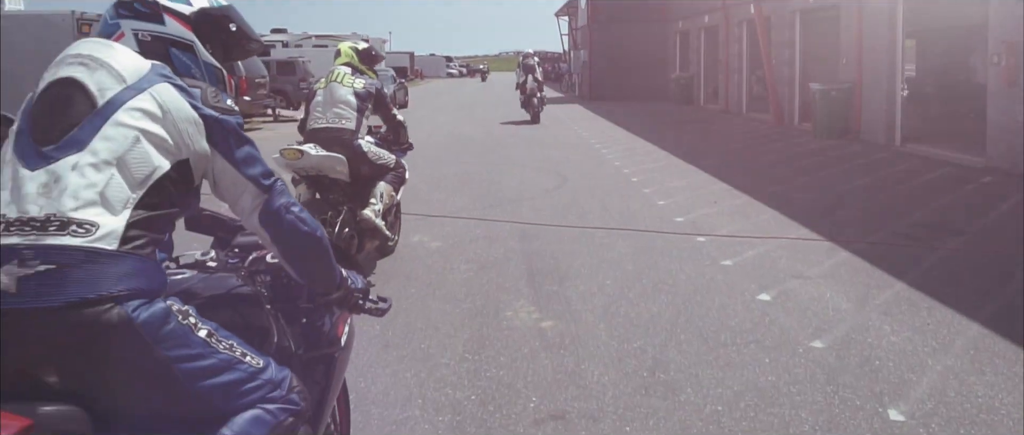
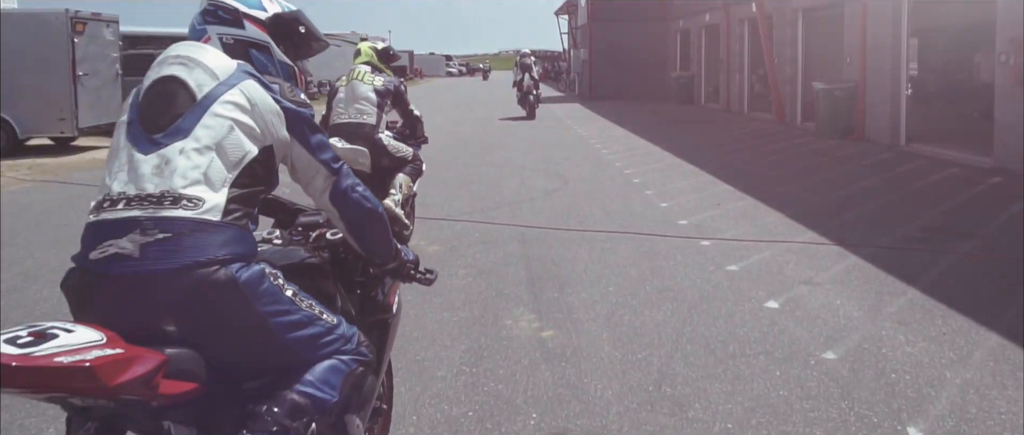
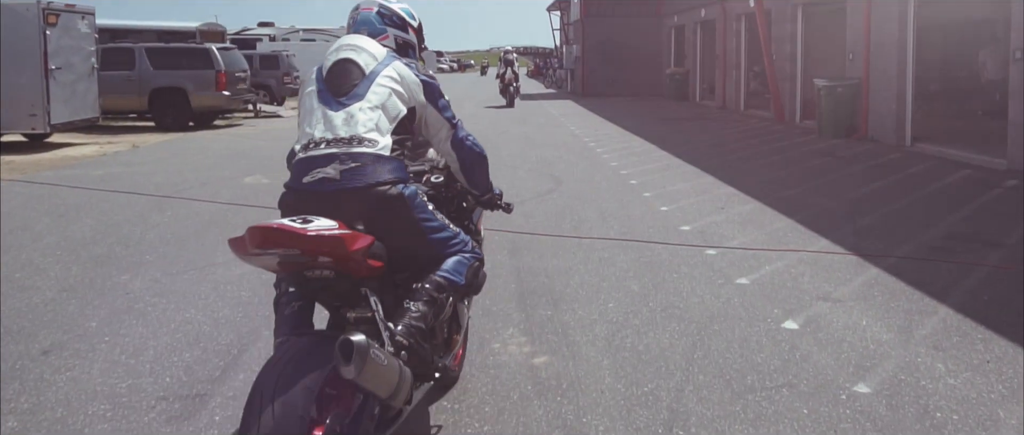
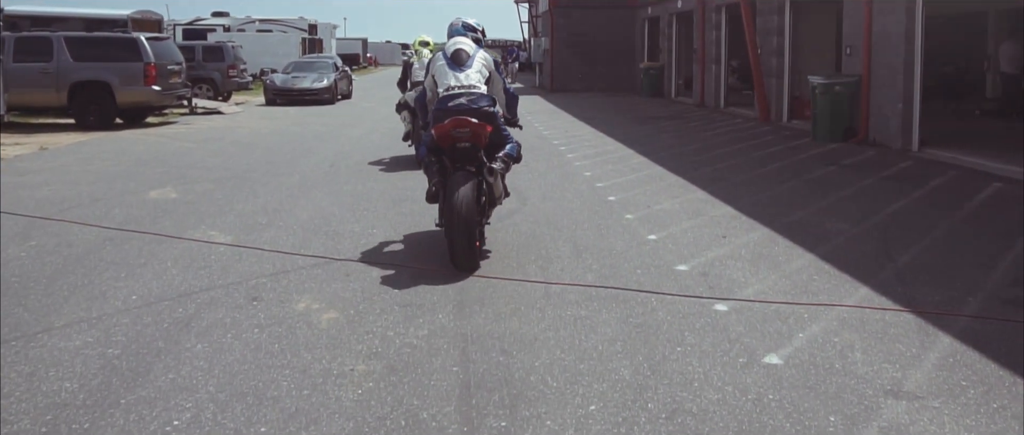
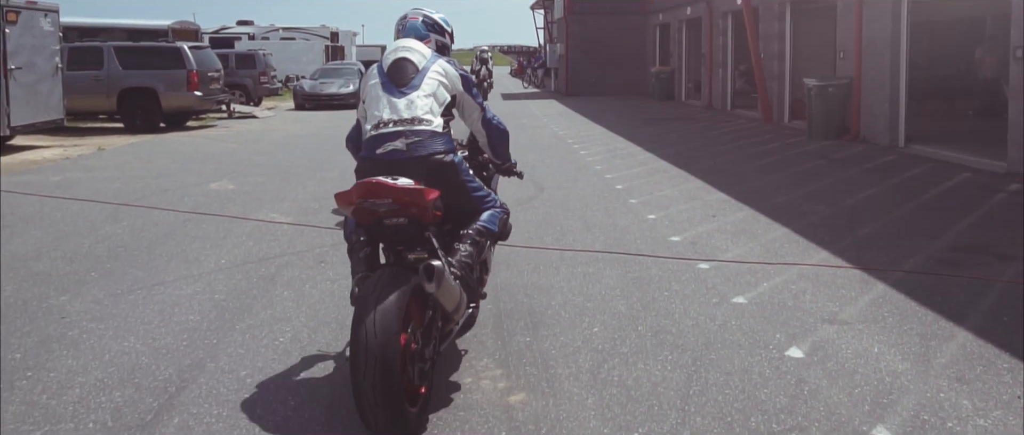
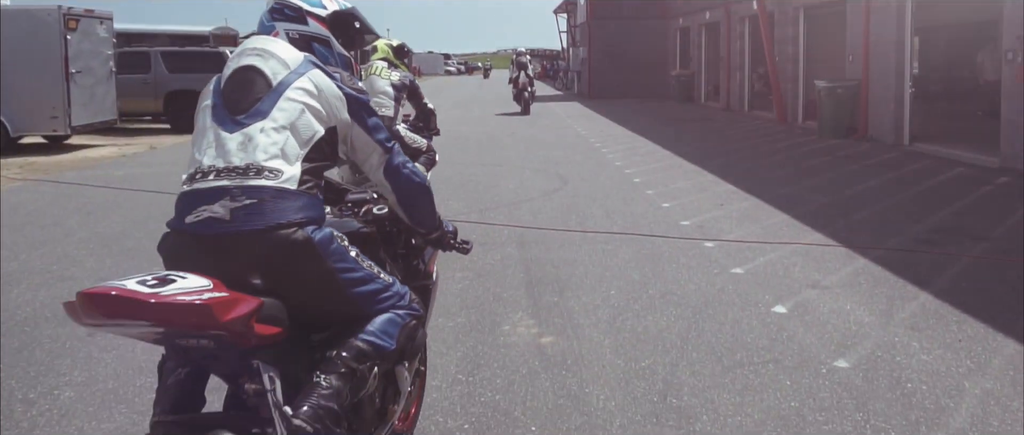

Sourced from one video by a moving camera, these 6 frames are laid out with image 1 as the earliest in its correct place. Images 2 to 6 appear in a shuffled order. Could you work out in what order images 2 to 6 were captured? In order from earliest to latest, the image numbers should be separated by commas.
2, 6, 3, 5, 4
